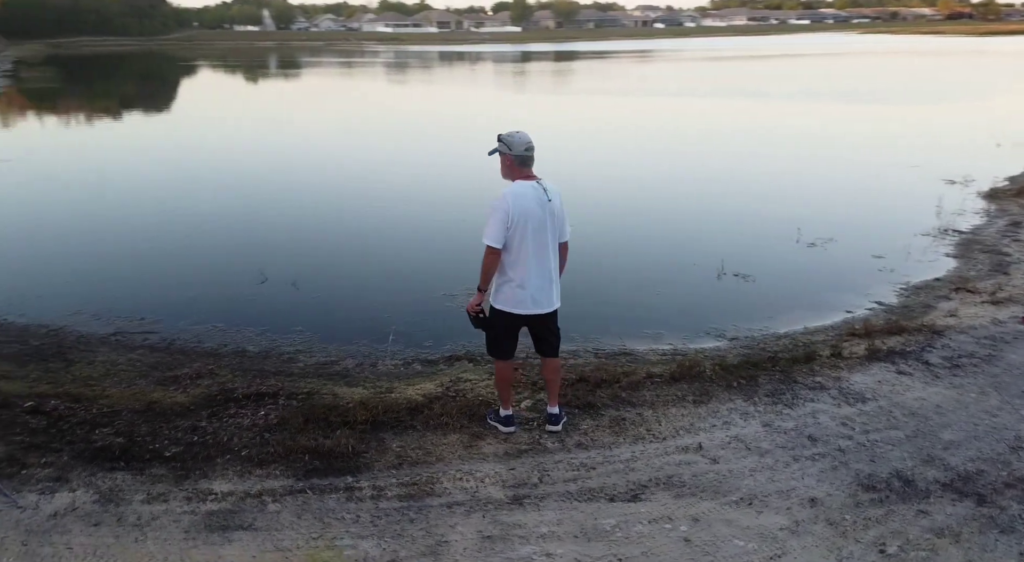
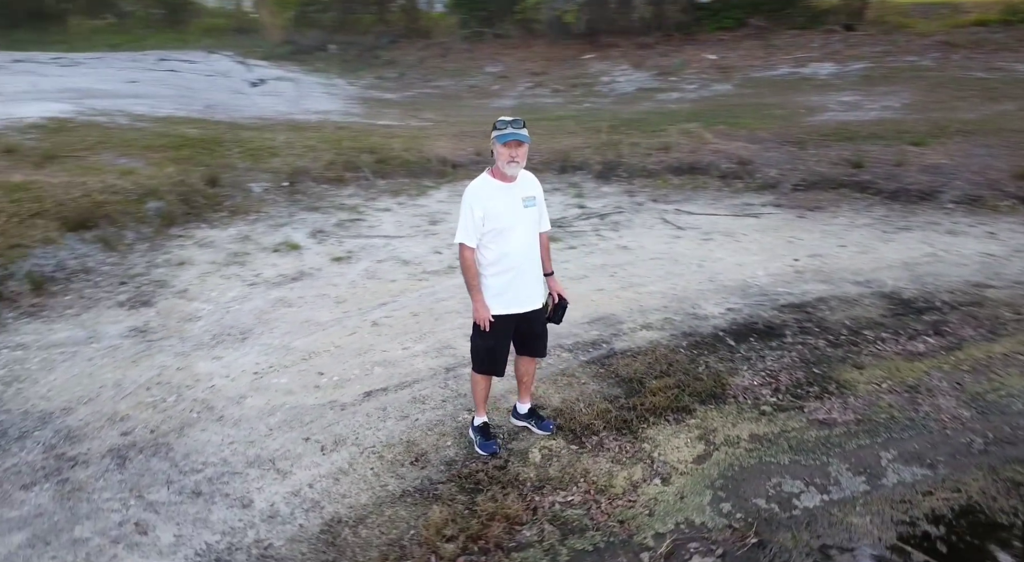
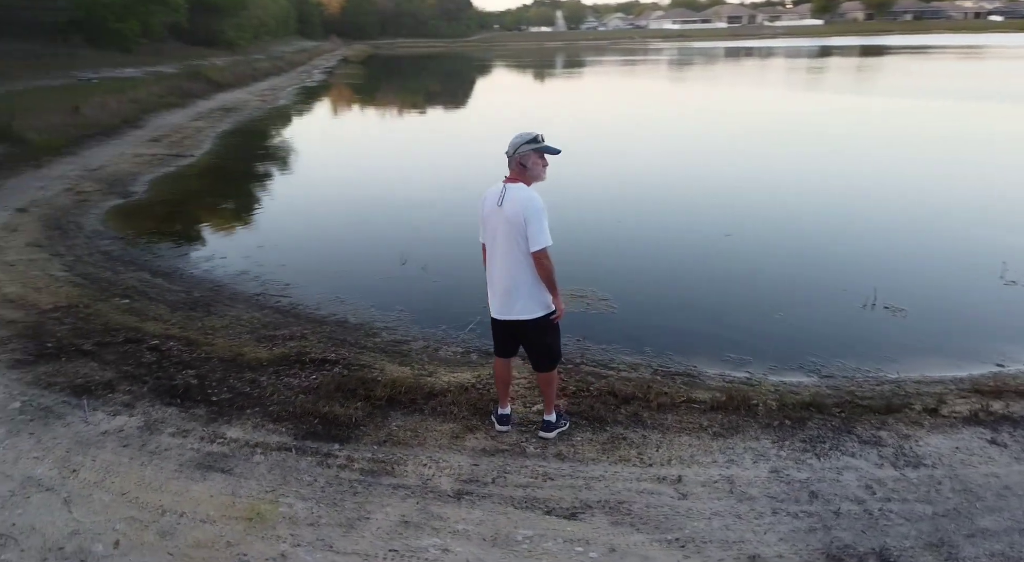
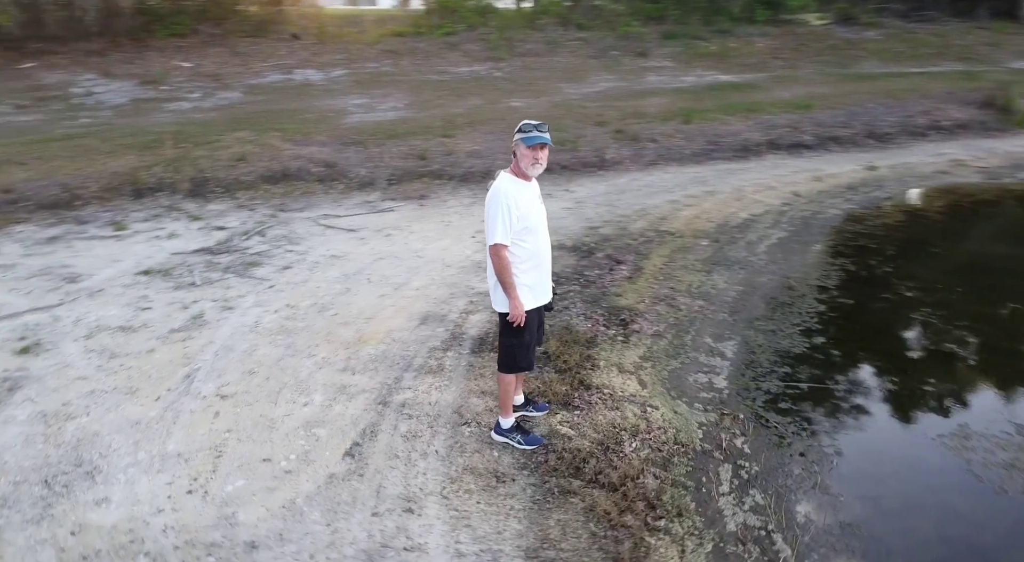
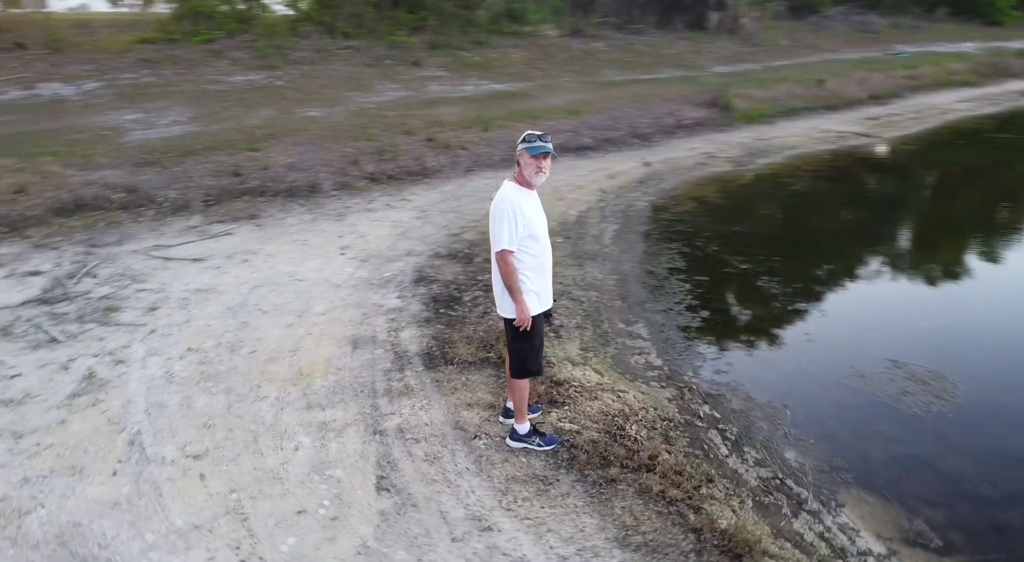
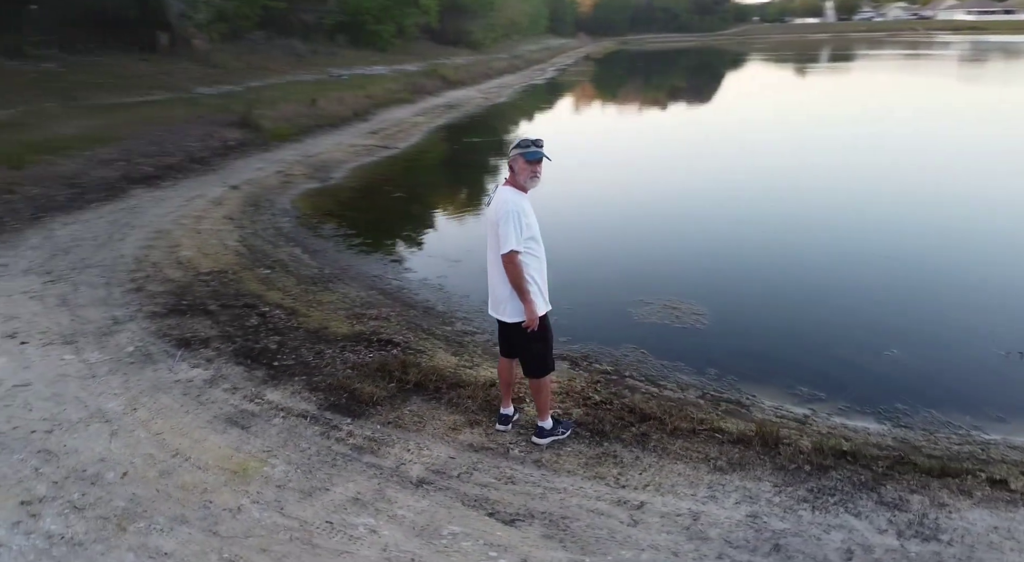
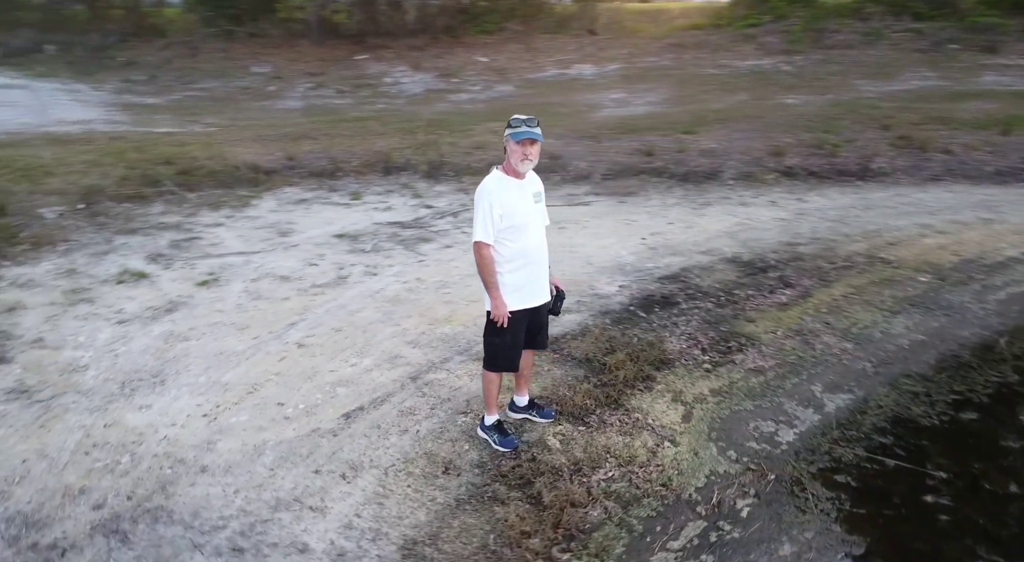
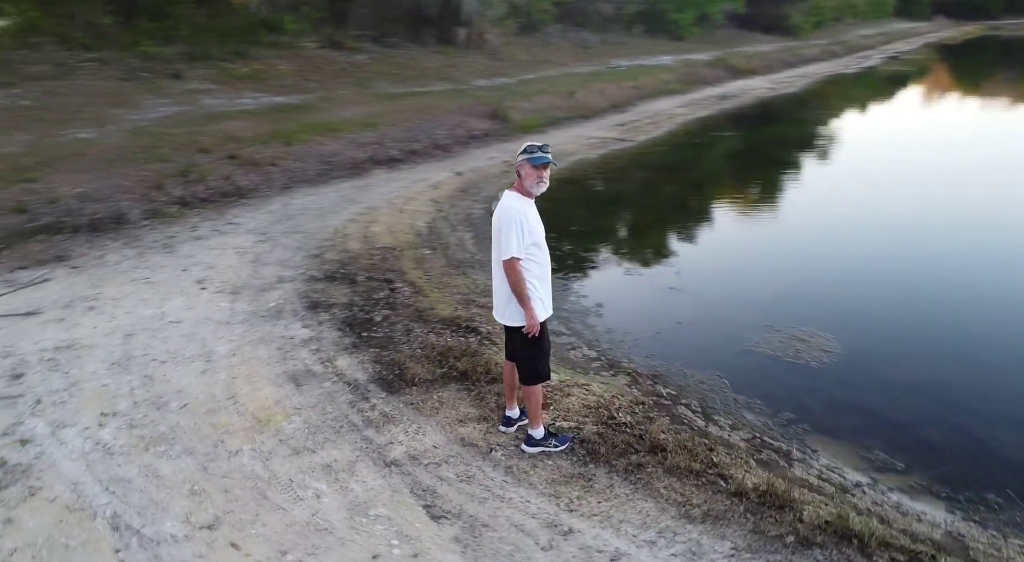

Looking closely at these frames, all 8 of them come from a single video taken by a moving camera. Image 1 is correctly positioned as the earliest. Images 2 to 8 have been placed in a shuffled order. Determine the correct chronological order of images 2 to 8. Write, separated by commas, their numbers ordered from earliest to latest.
3, 6, 8, 5, 4, 7, 2
